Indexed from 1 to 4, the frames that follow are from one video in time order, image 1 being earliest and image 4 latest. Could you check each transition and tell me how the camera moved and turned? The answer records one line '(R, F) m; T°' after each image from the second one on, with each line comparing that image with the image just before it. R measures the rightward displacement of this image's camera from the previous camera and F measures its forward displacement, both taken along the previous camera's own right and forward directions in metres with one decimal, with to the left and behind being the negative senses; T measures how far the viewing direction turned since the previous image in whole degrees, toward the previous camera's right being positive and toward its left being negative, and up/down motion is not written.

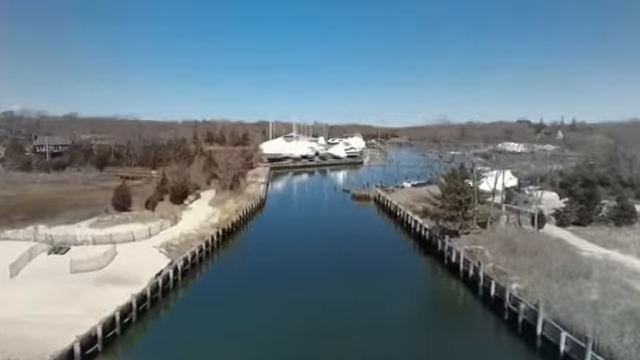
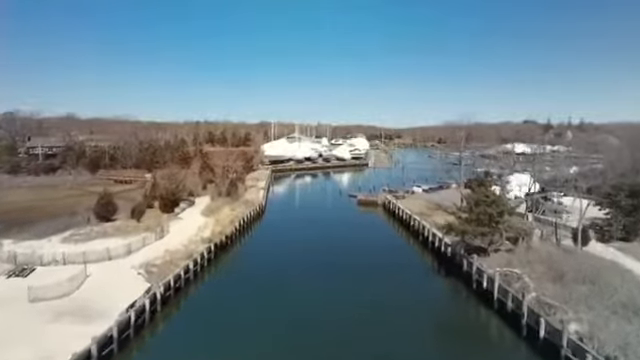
(-0.1, +4.4) m; 0°
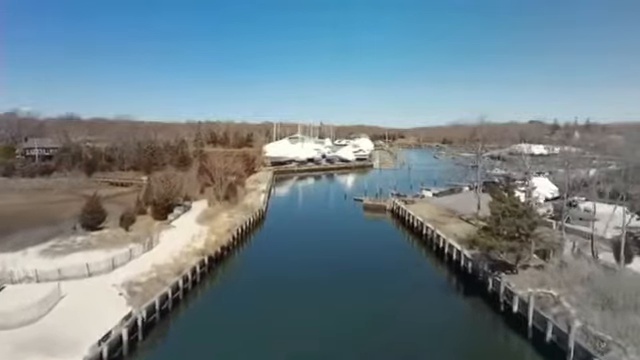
(-0.1, +3.1) m; 0°
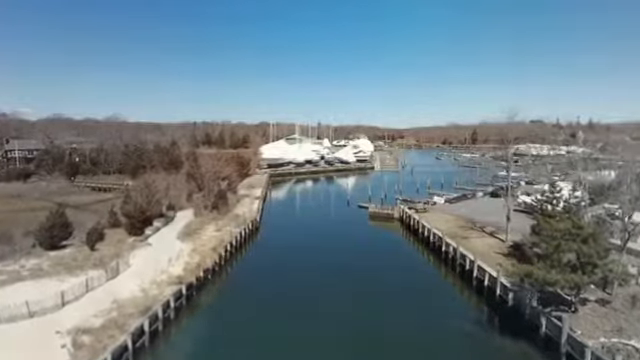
(-0.2, +5.4) m; 0°
